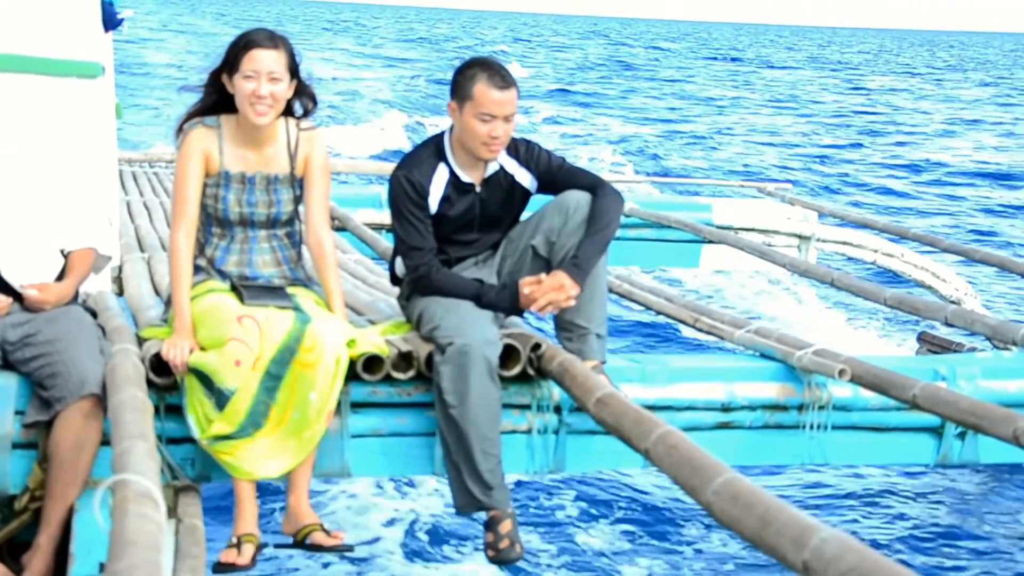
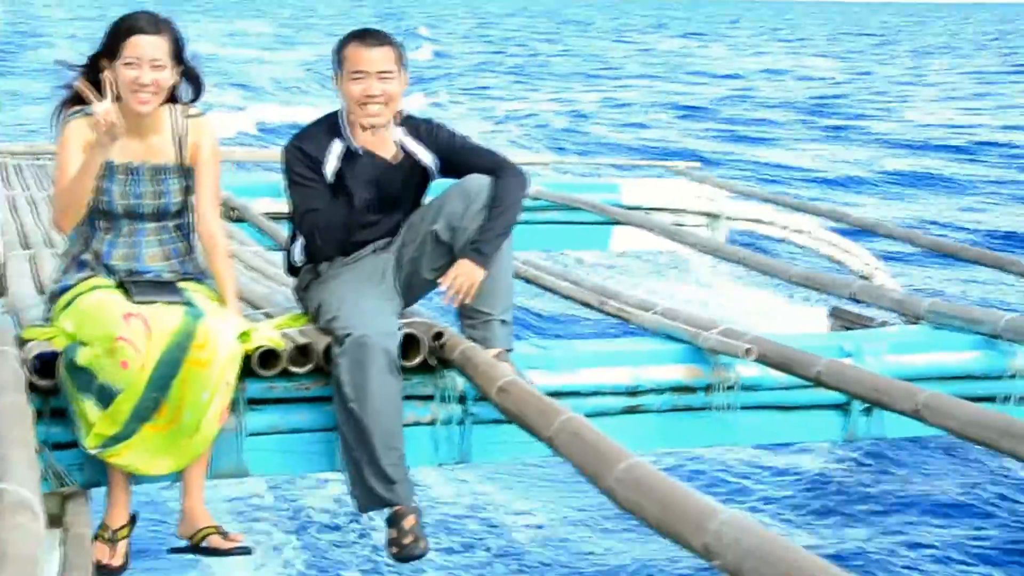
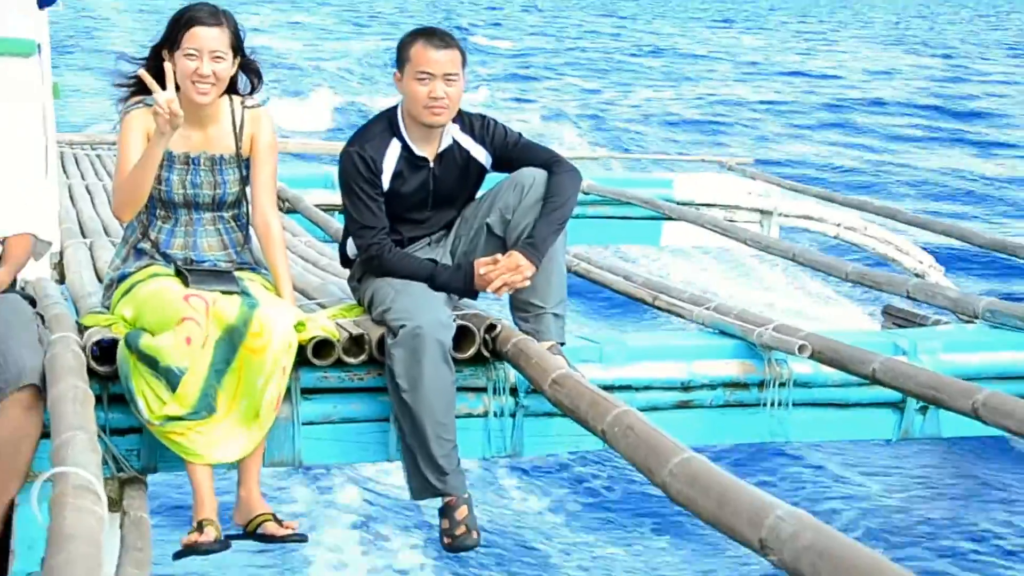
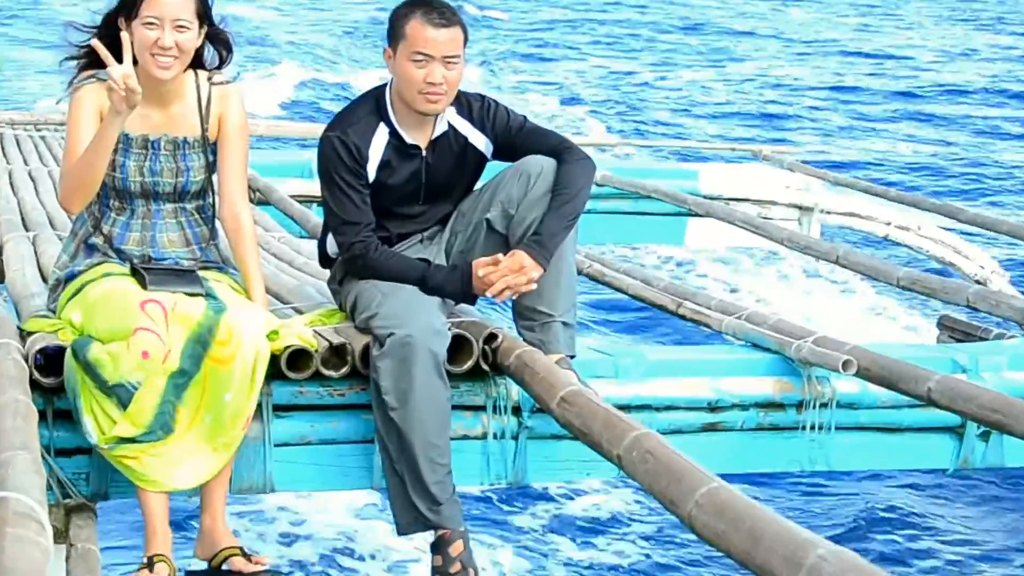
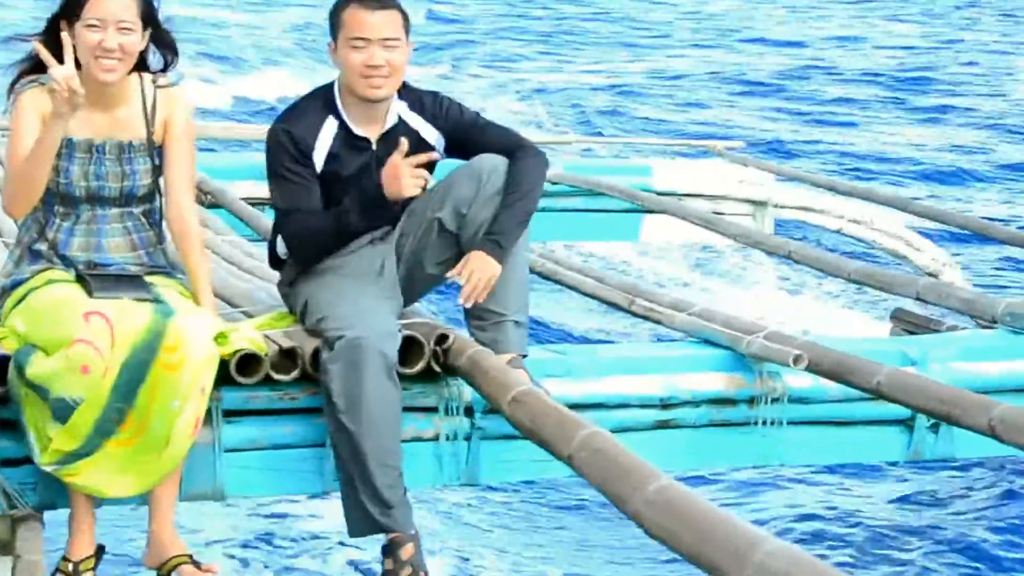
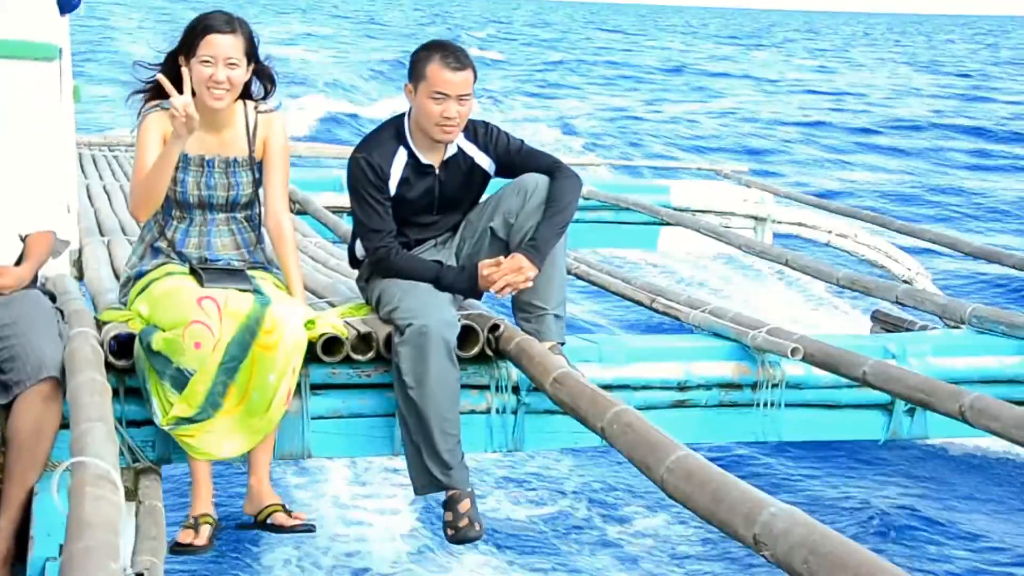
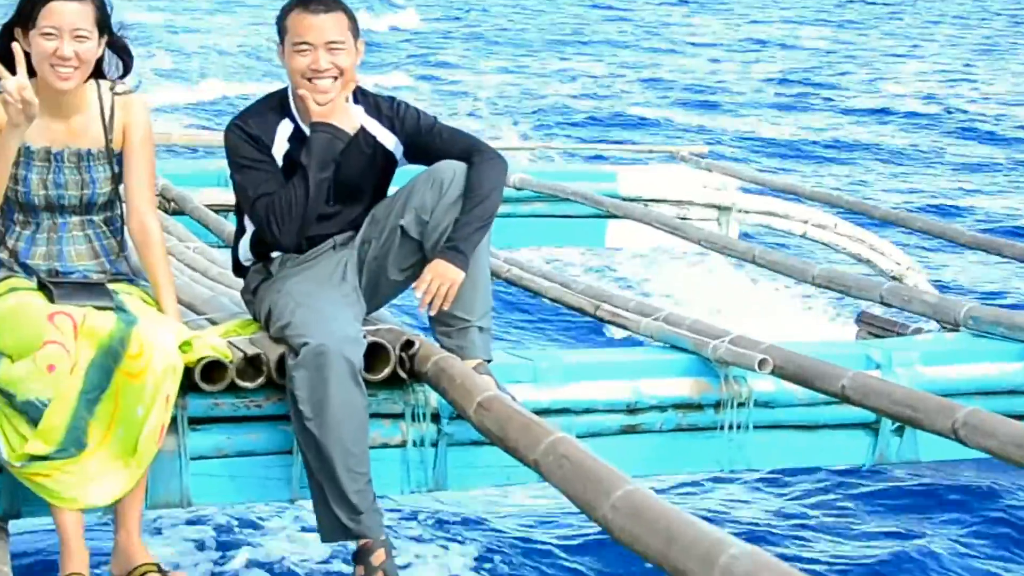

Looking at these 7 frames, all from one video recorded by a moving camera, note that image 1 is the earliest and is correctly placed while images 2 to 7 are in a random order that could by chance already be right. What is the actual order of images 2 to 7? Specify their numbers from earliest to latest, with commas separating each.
6, 4, 3, 5, 2, 7
